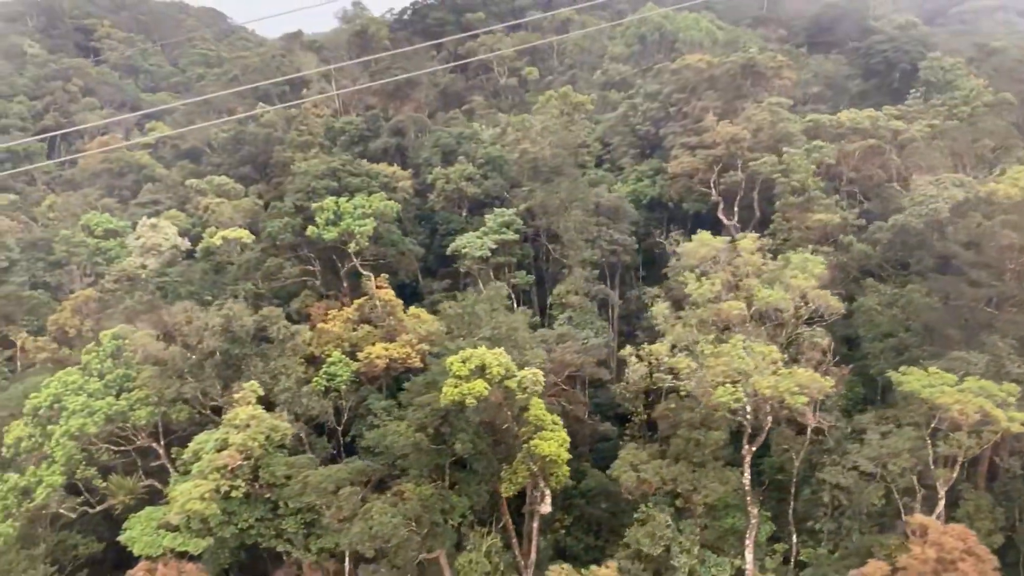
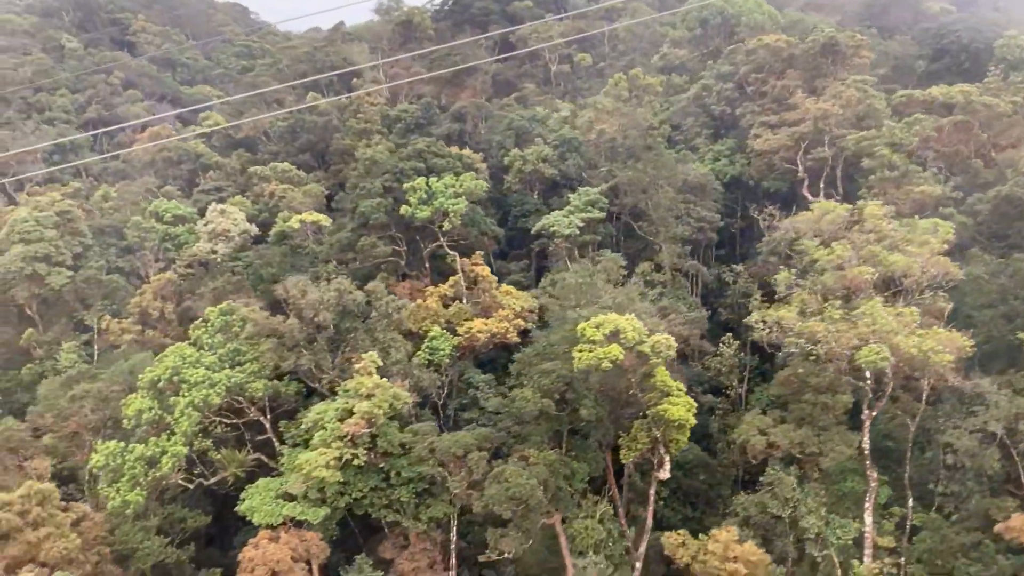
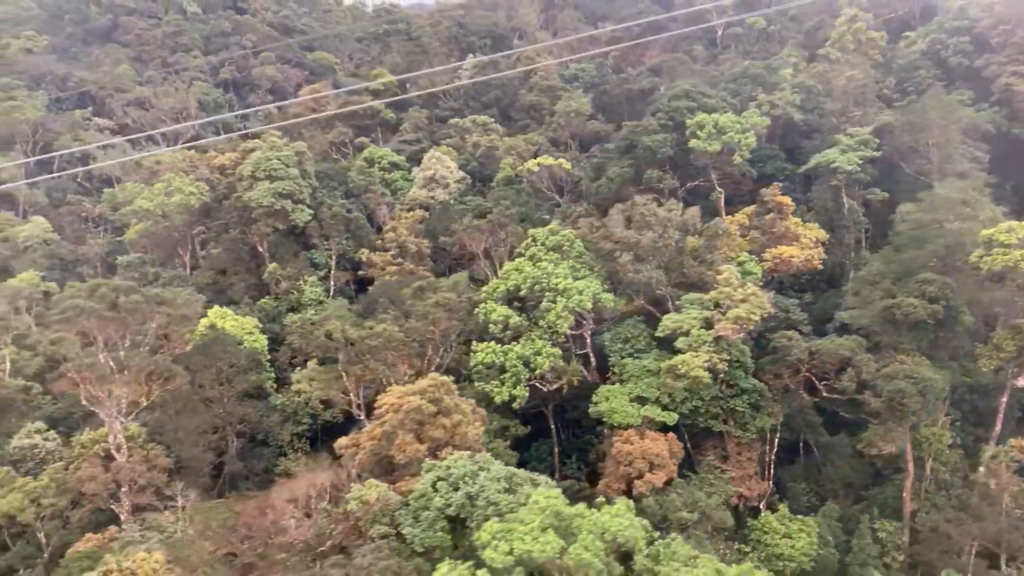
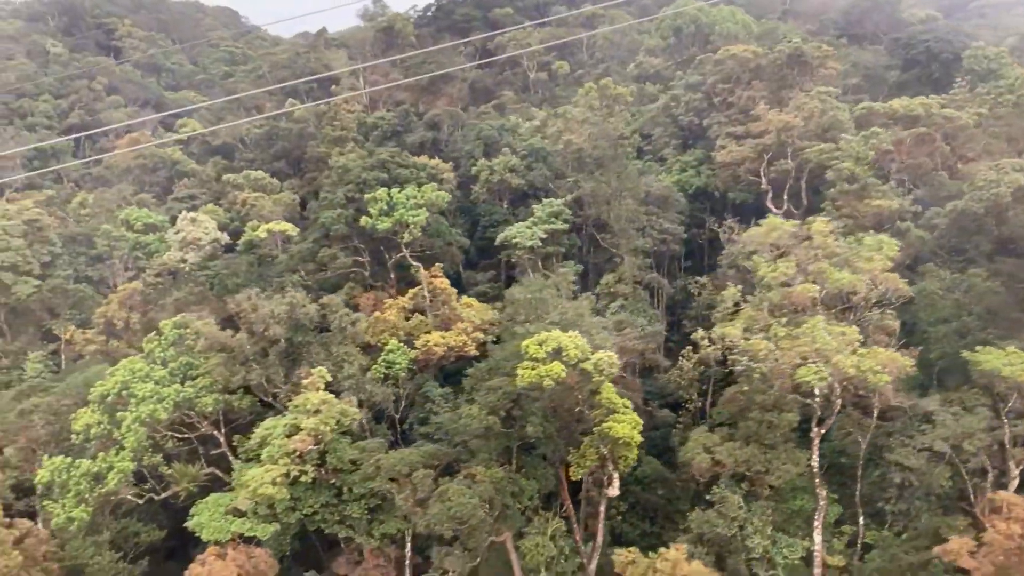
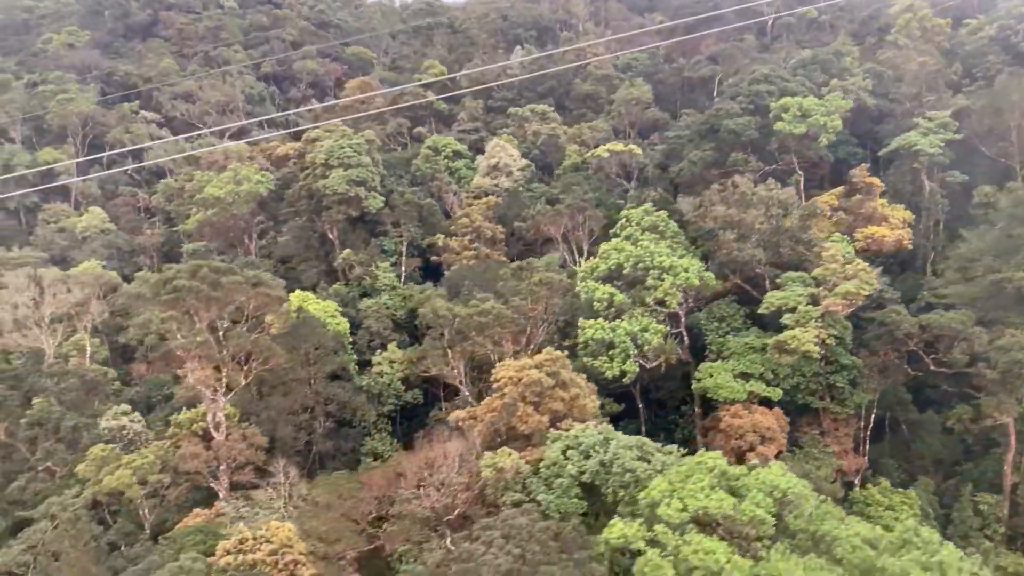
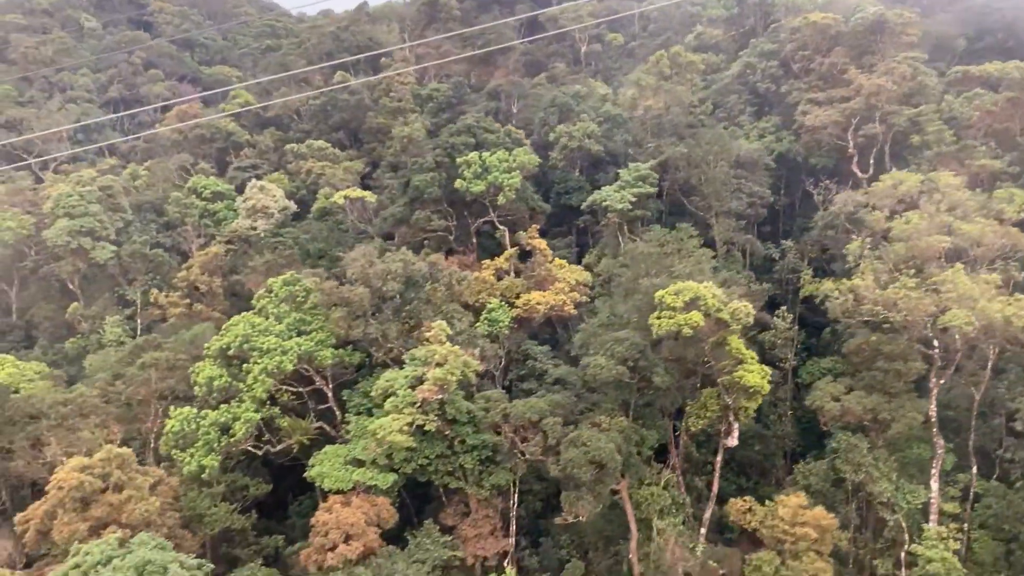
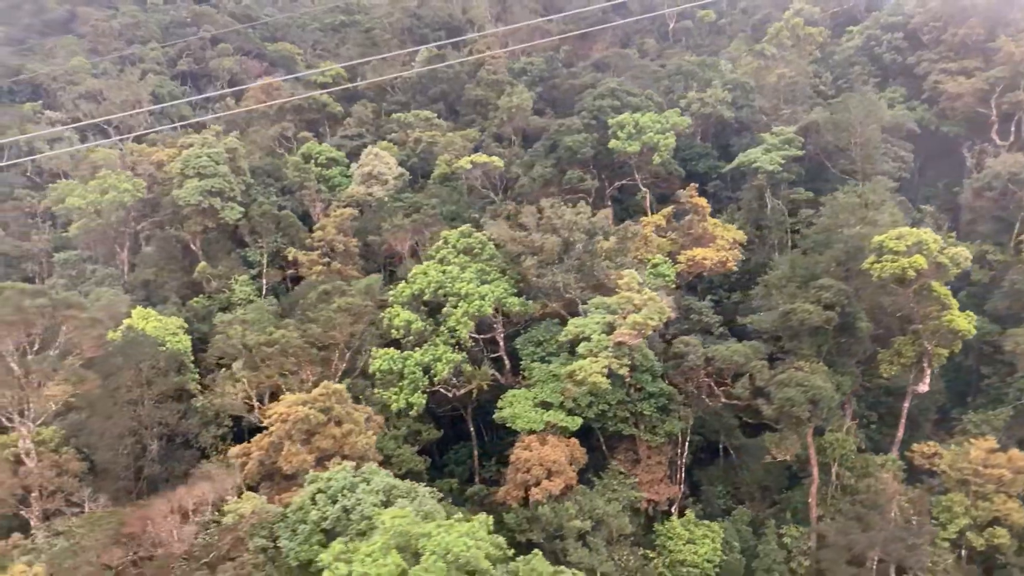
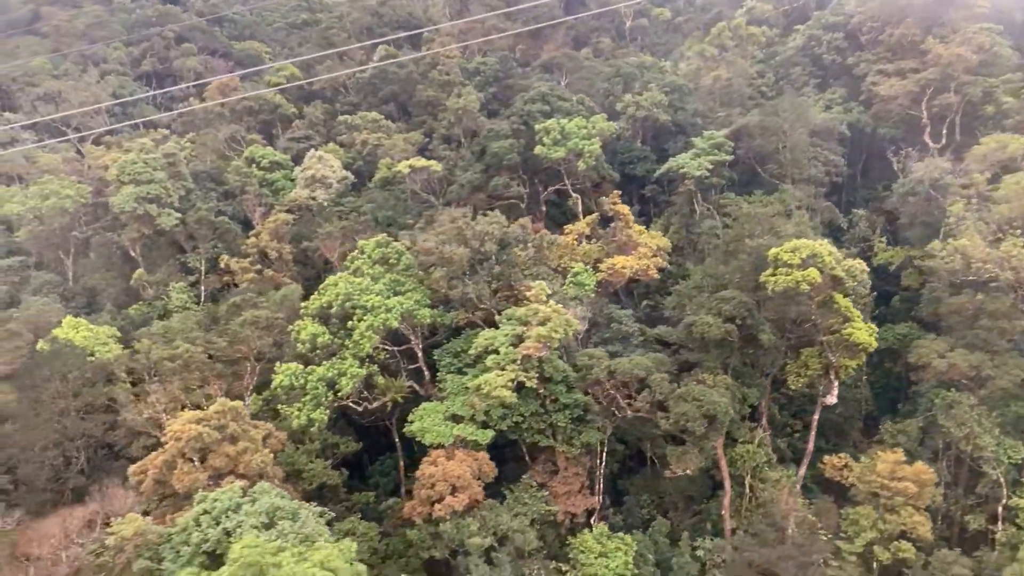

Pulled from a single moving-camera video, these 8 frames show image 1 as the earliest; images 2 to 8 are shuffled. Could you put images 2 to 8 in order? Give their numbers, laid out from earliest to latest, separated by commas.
4, 2, 6, 8, 7, 3, 5
